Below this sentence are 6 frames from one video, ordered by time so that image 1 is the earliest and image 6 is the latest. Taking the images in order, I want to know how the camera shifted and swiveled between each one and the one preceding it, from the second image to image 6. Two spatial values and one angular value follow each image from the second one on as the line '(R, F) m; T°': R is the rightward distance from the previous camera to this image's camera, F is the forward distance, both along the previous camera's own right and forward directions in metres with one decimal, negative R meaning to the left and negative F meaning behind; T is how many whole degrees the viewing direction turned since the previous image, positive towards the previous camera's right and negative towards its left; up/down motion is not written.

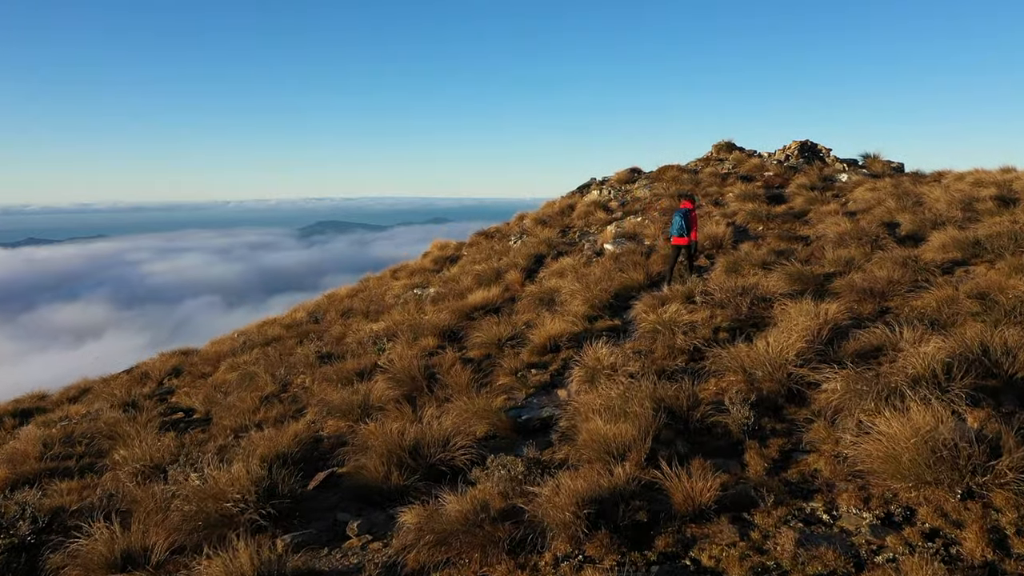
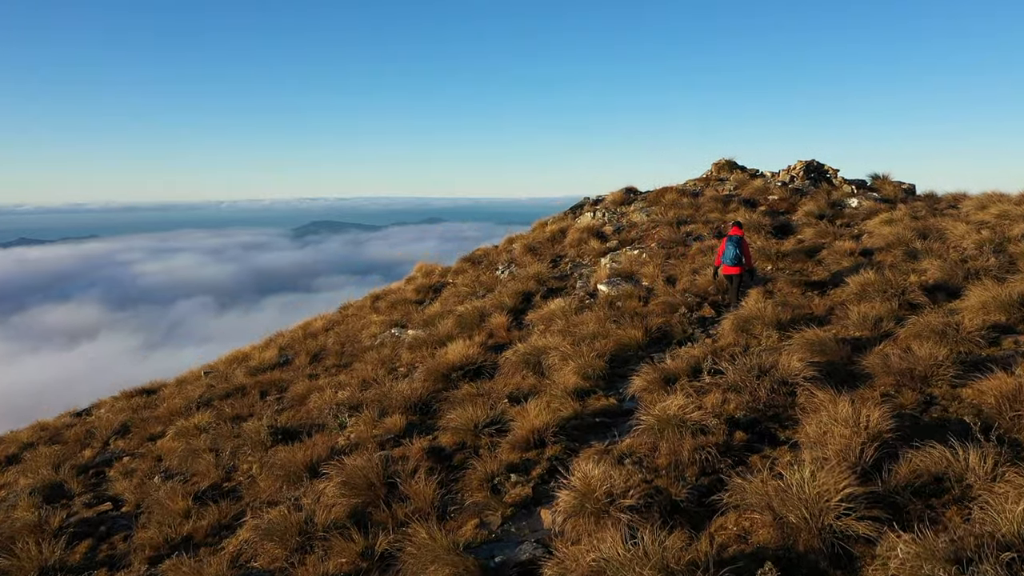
(+0.1, +1.2) m; 0°
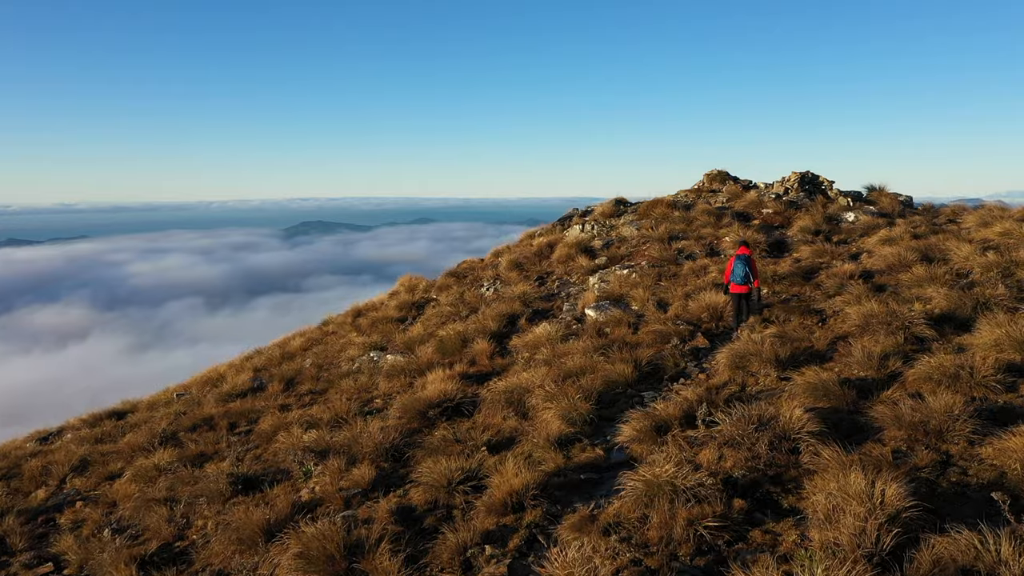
(+0.1, +0.6) m; +1°
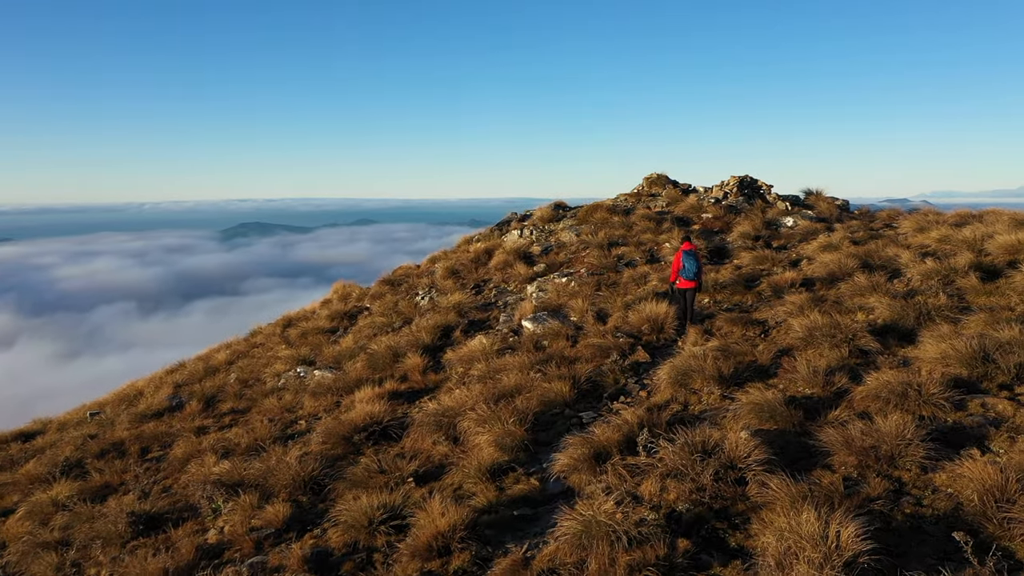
(+0.1, +0.5) m; +4°
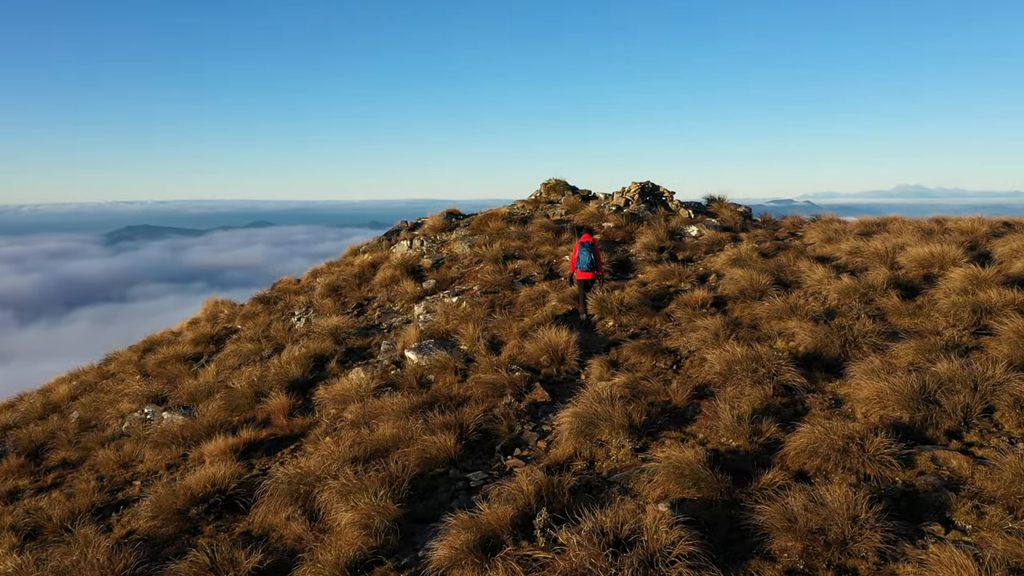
(+0.2, +1.3) m; +7°
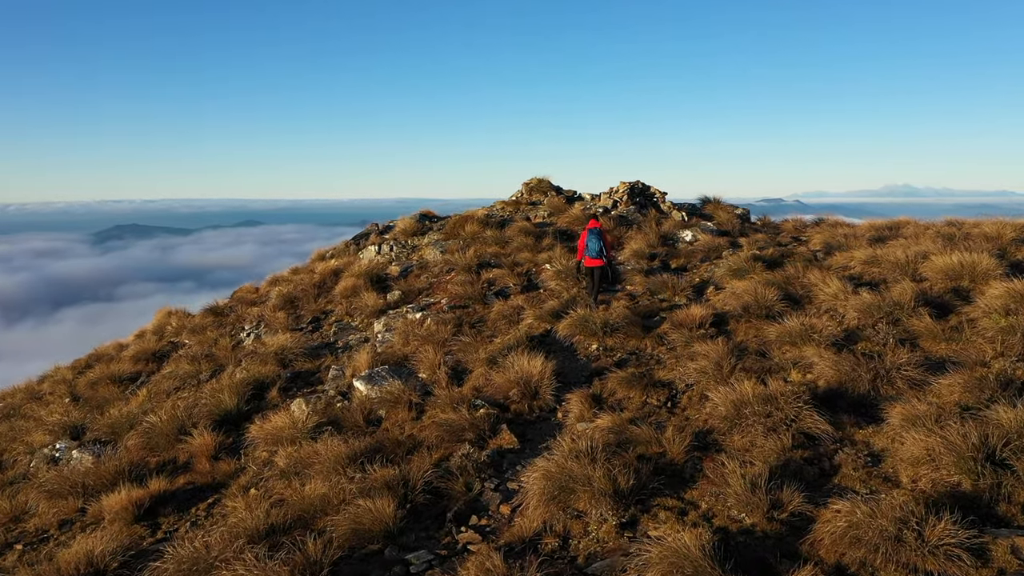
(+0.2, +1.5) m; +1°
